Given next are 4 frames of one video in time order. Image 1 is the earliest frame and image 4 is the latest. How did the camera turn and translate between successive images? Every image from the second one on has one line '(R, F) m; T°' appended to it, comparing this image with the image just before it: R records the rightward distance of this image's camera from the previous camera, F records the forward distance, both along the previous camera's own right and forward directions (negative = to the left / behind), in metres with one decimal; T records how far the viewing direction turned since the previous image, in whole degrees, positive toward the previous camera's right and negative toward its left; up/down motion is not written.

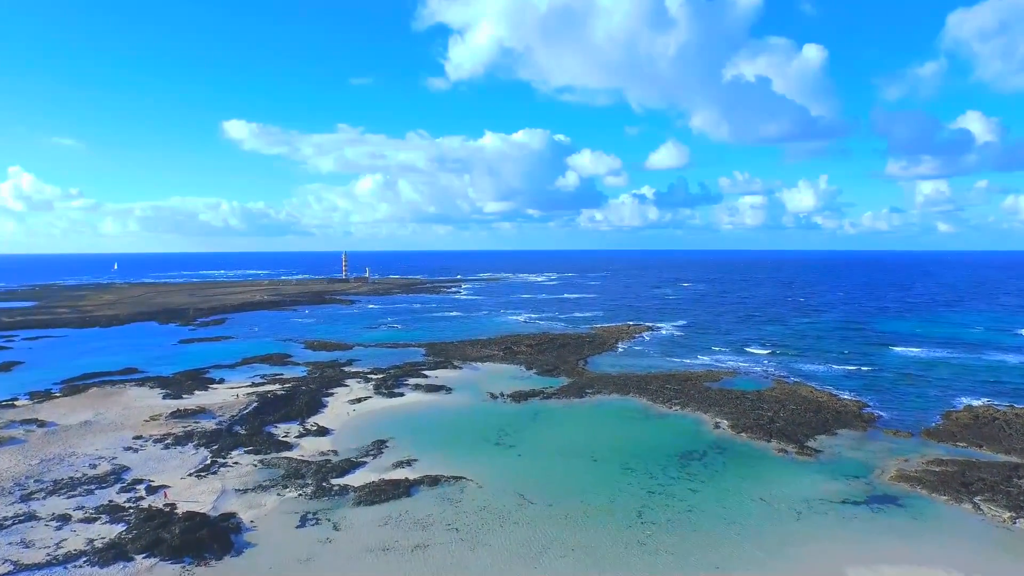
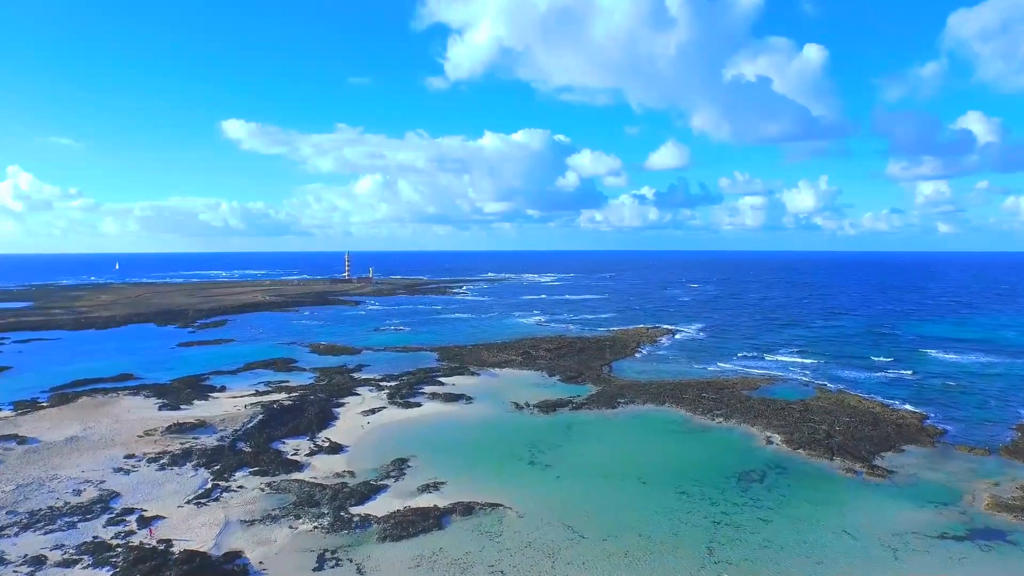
(-1.5, +2.5) m; 0°
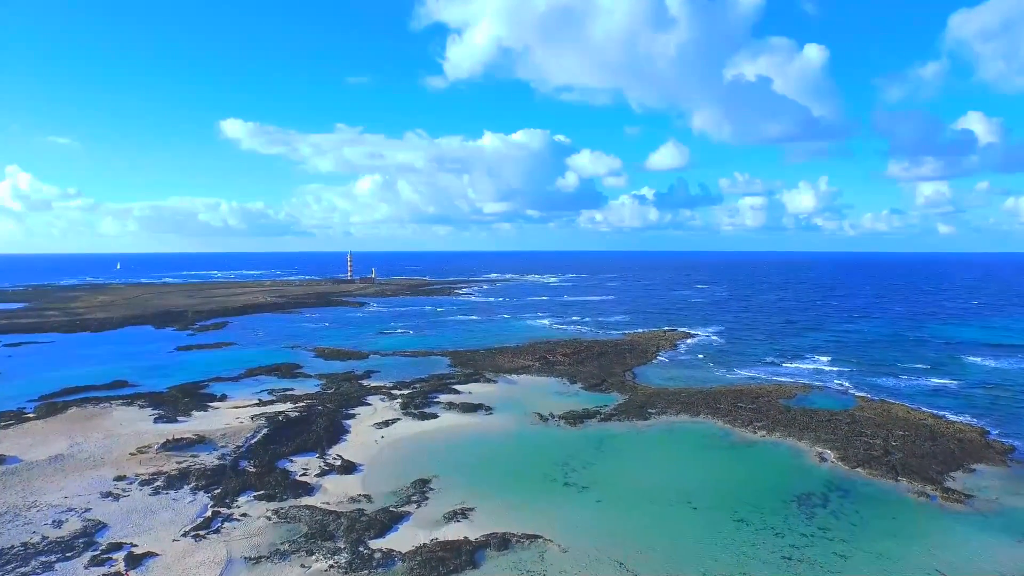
(-1.2, +2.1) m; 0°
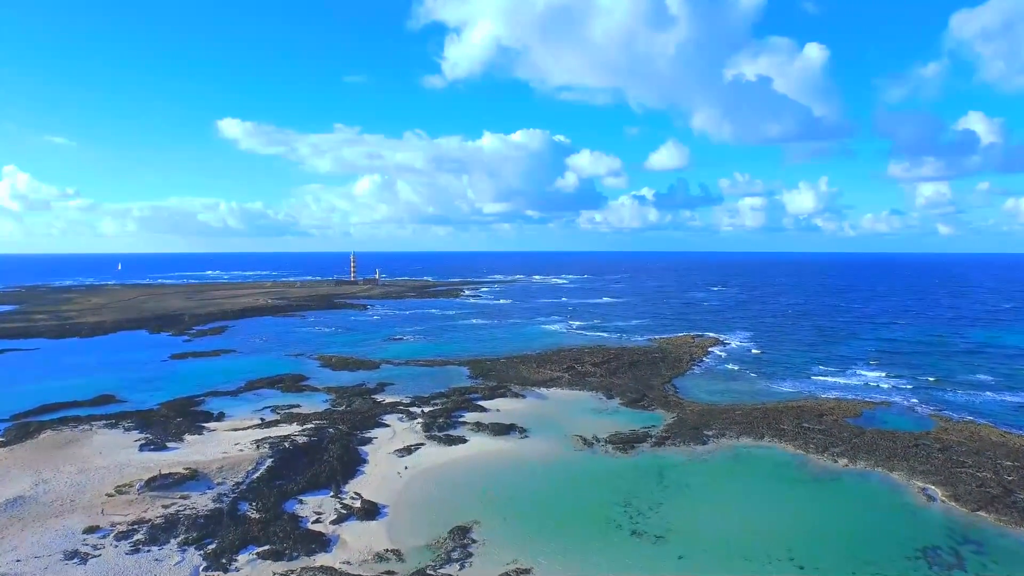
(-1.8, +3.5) m; 0°
